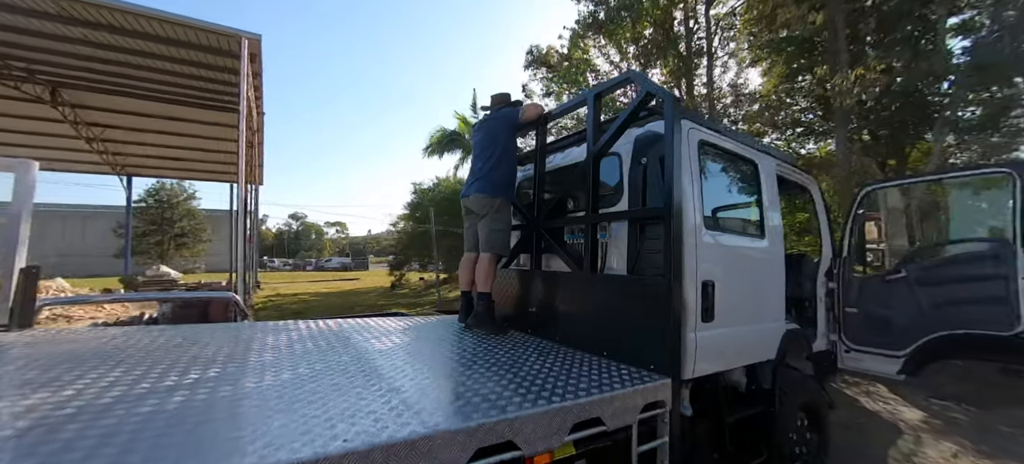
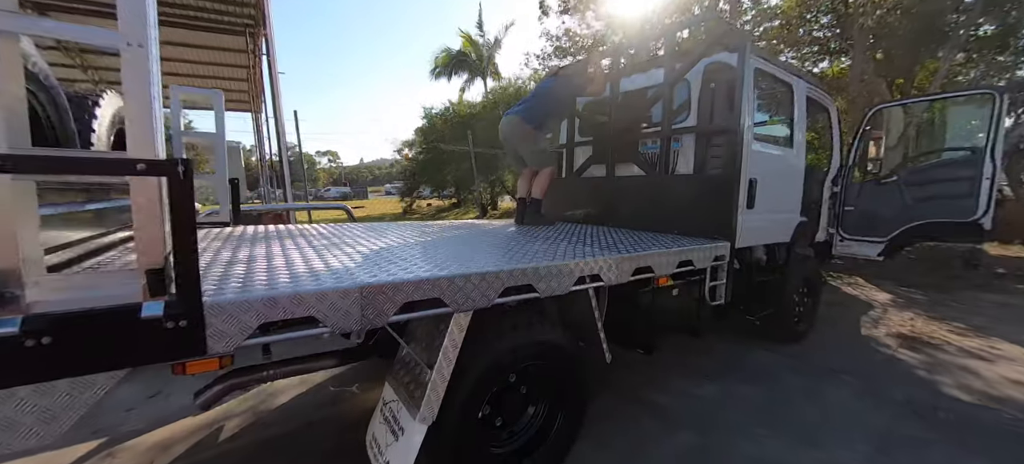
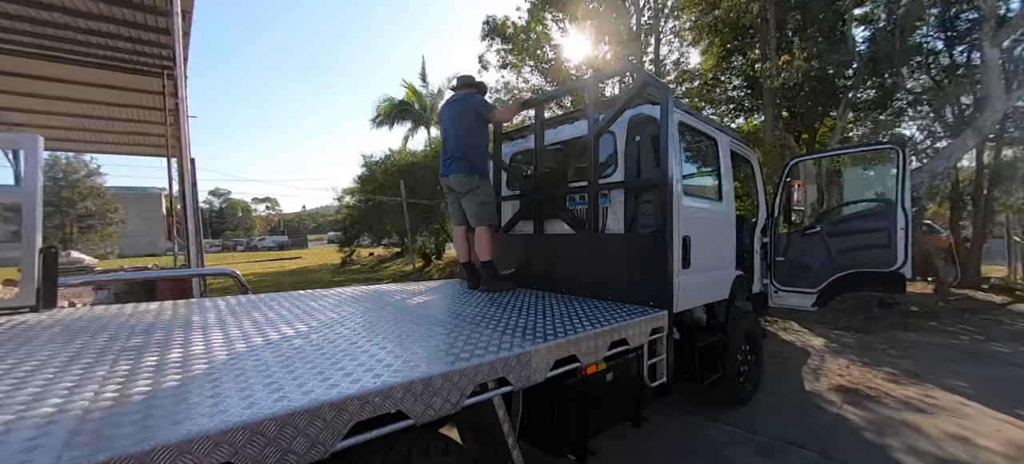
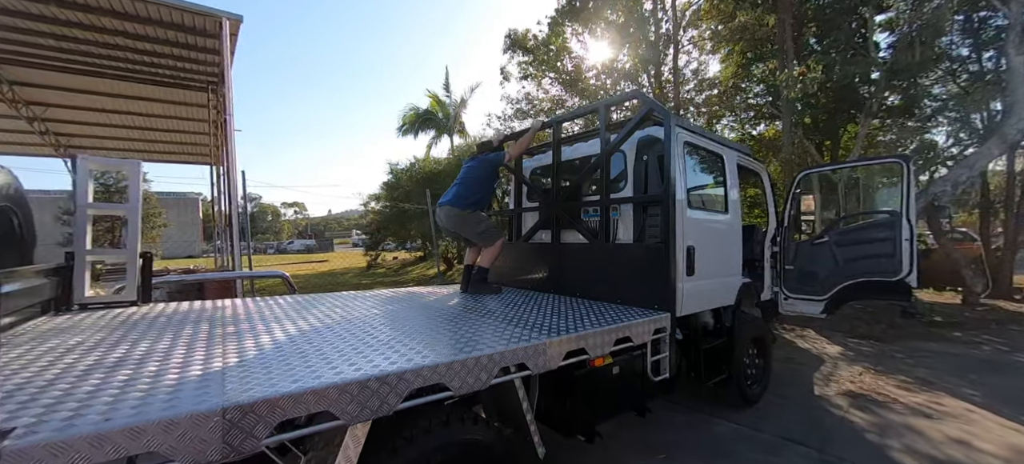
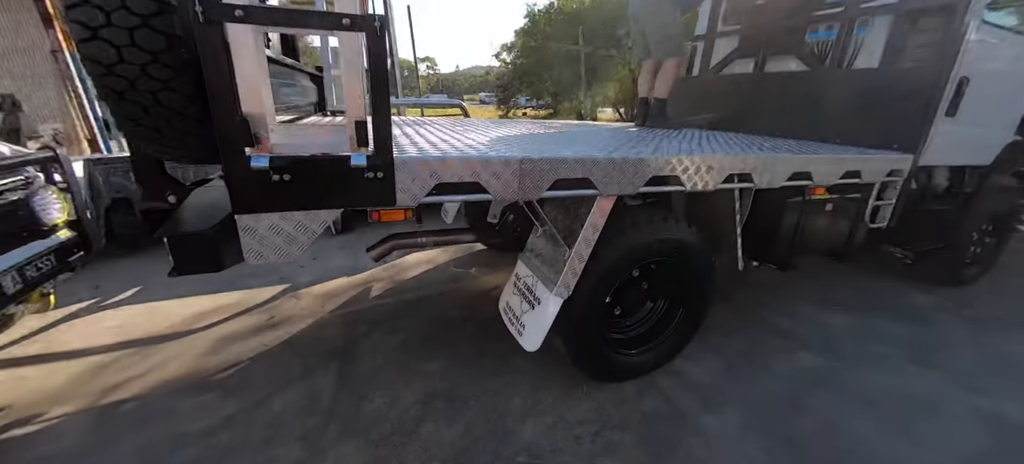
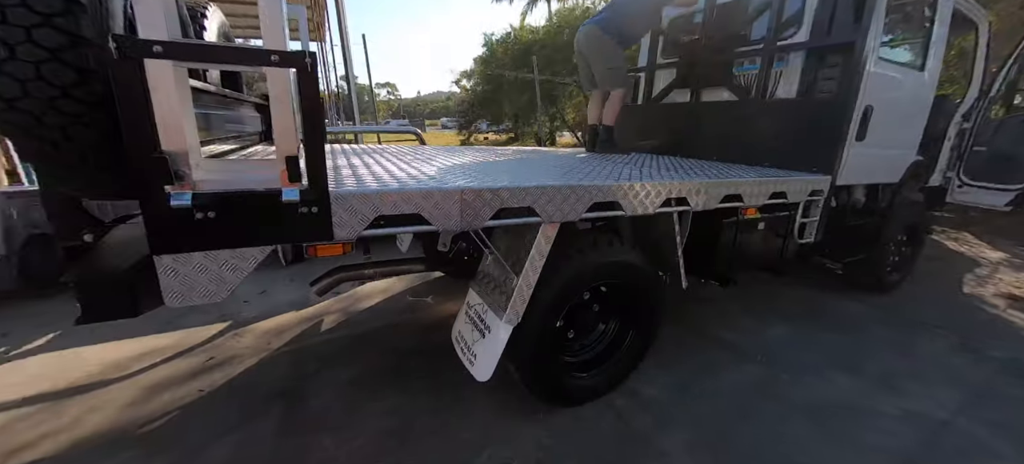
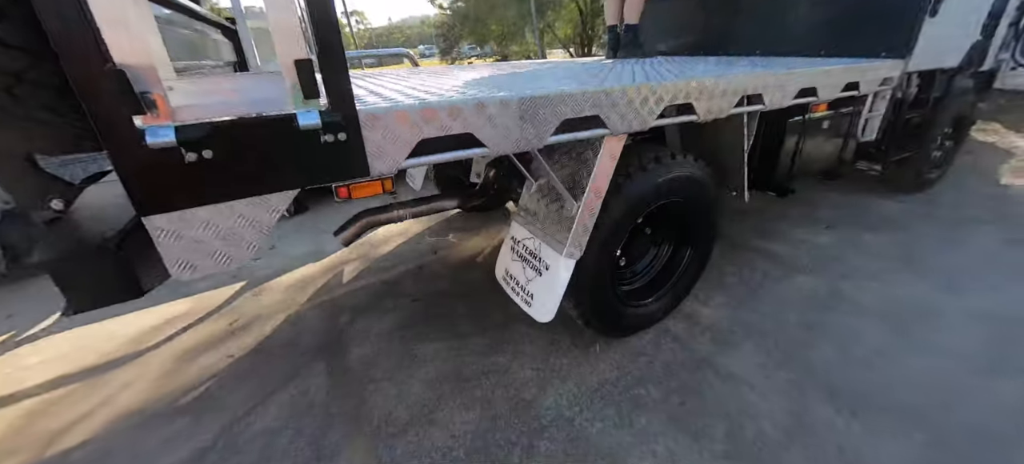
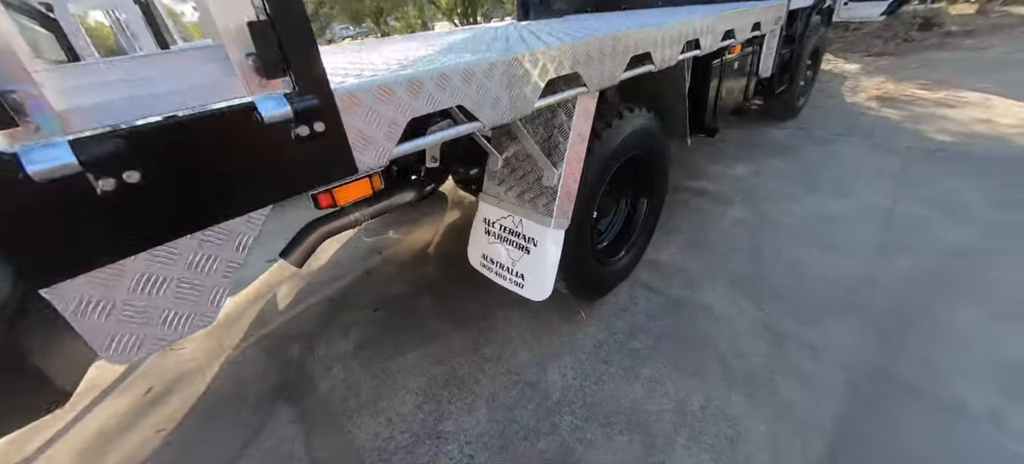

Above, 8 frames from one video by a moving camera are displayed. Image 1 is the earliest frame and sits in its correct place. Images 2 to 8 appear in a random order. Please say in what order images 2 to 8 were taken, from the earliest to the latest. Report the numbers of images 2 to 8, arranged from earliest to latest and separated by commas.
3, 4, 2, 6, 5, 7, 8
